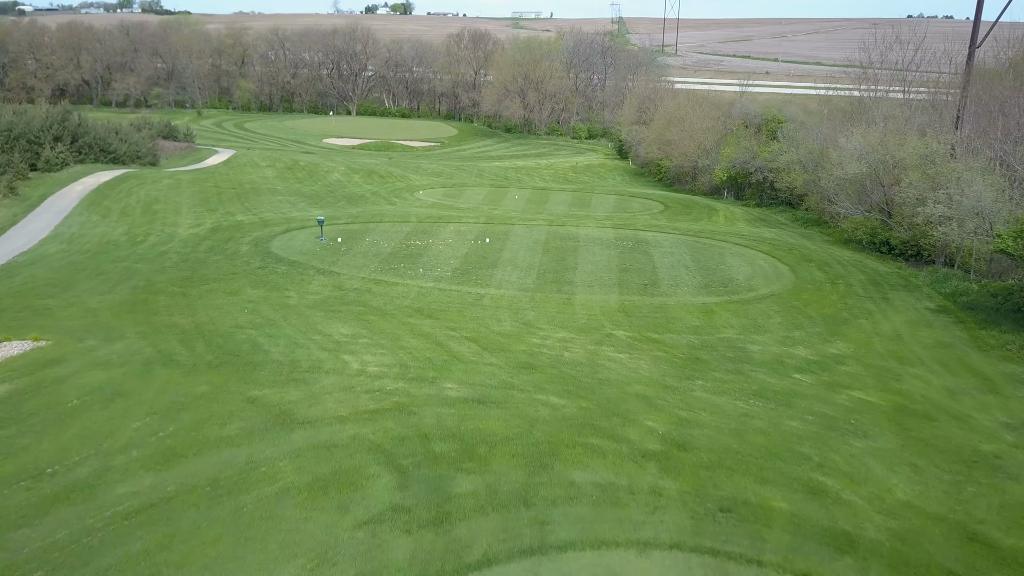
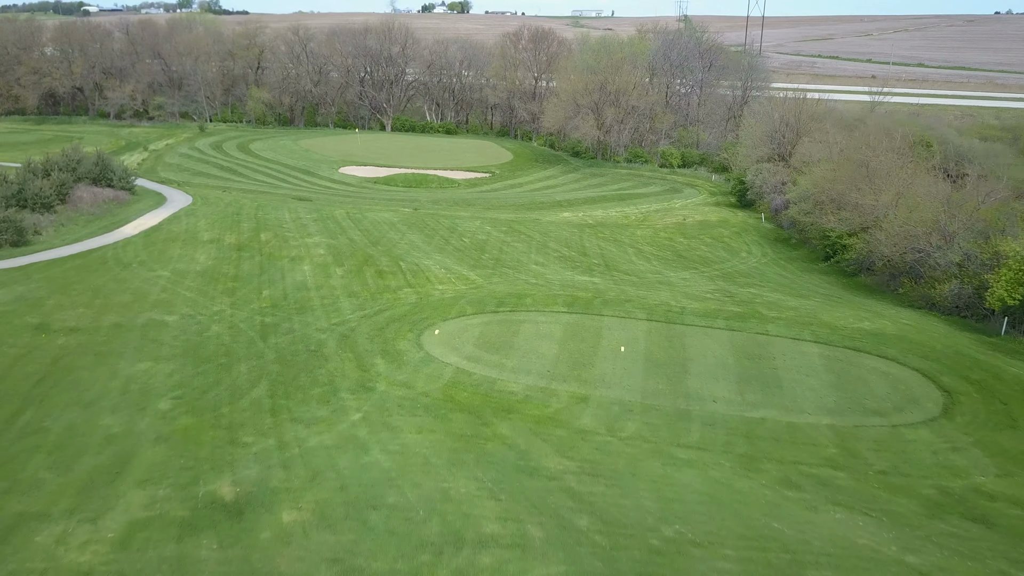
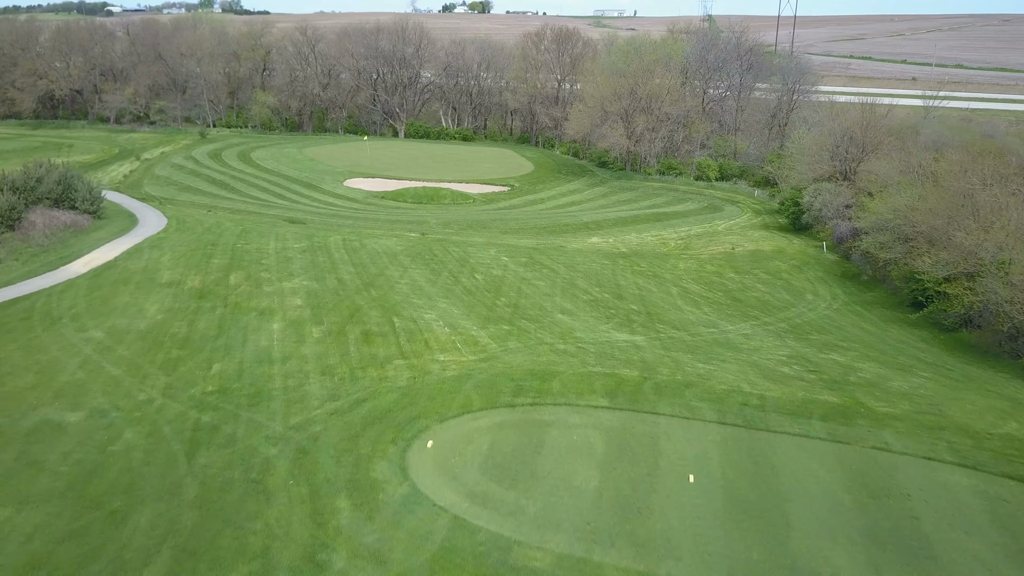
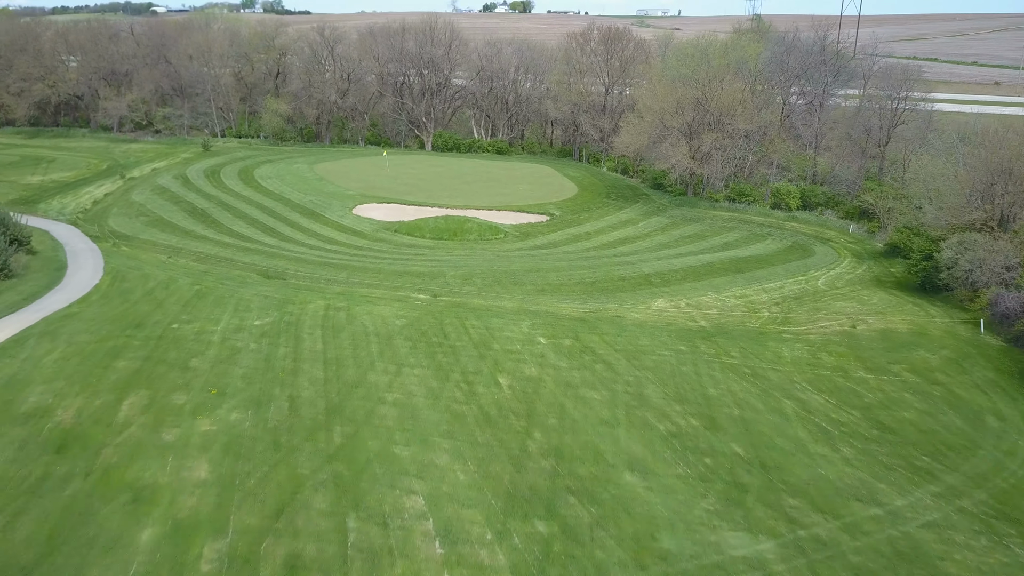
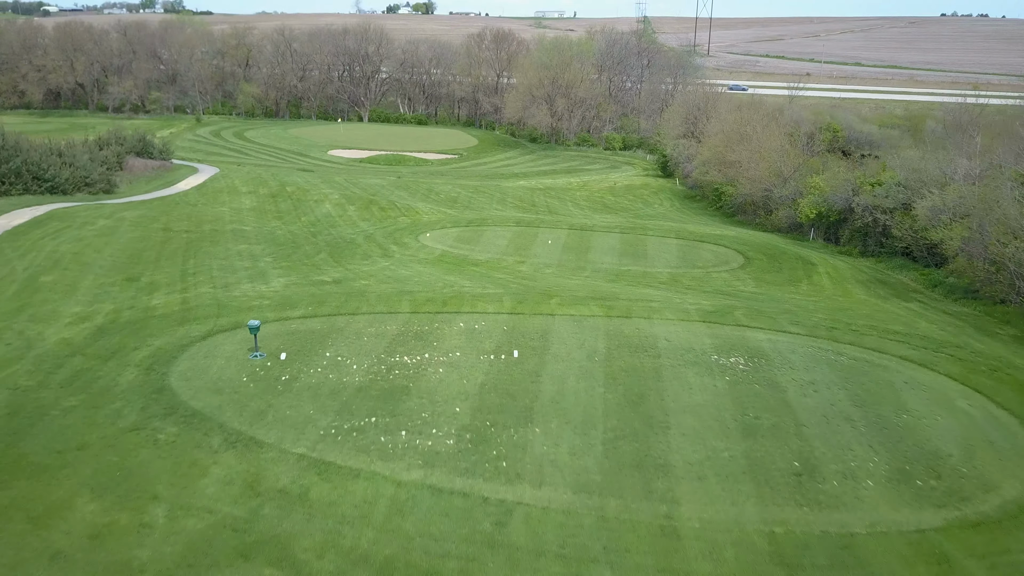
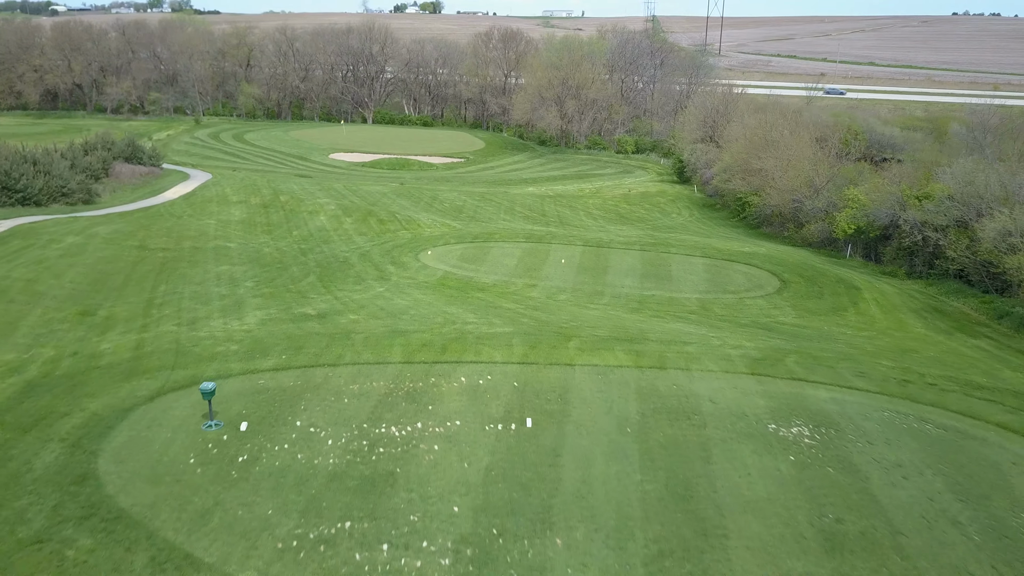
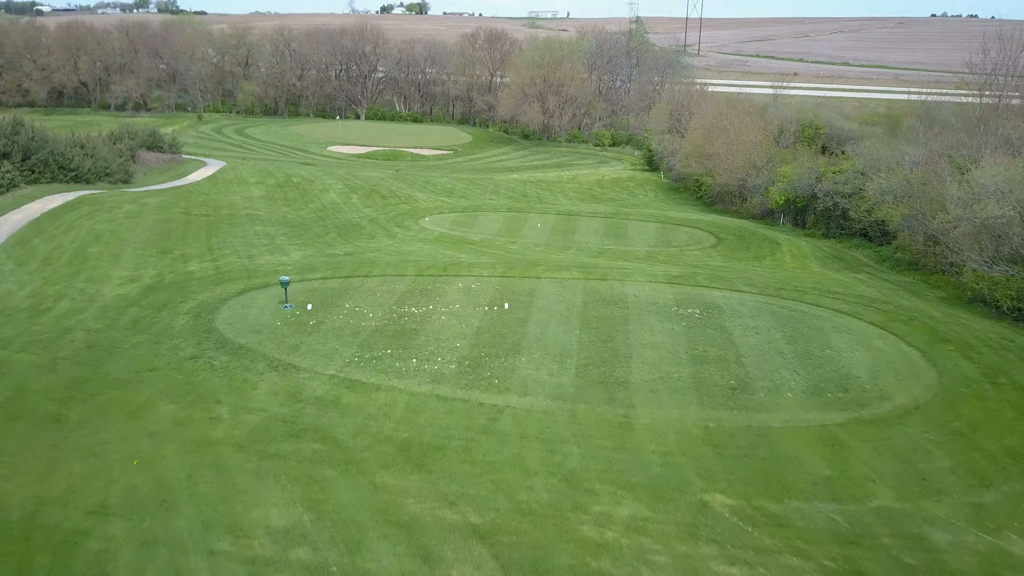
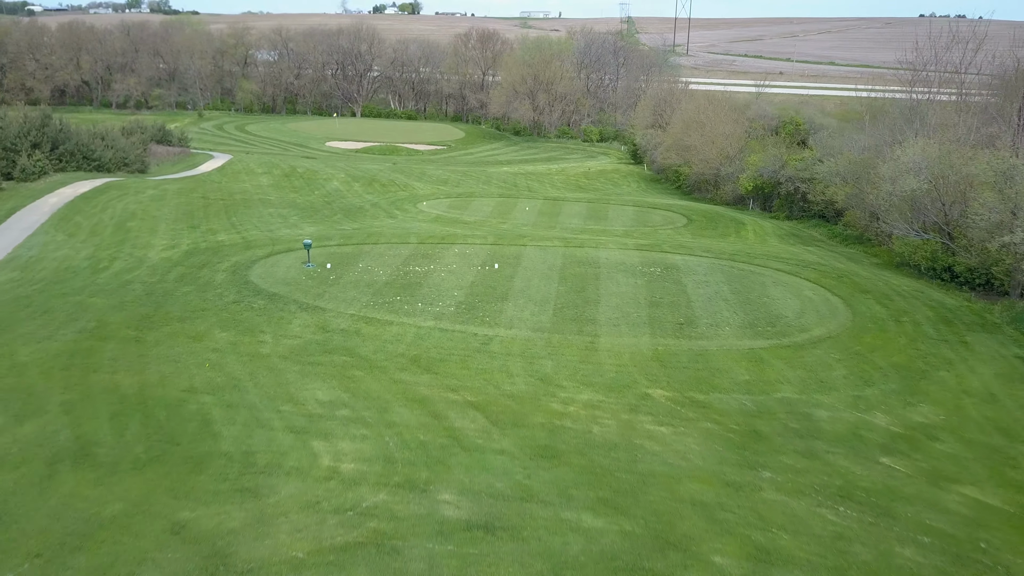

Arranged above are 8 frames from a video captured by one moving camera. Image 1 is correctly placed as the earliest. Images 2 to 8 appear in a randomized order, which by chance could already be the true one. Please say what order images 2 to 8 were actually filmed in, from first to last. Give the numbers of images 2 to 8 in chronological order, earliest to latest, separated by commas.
8, 7, 5, 6, 2, 3, 4
